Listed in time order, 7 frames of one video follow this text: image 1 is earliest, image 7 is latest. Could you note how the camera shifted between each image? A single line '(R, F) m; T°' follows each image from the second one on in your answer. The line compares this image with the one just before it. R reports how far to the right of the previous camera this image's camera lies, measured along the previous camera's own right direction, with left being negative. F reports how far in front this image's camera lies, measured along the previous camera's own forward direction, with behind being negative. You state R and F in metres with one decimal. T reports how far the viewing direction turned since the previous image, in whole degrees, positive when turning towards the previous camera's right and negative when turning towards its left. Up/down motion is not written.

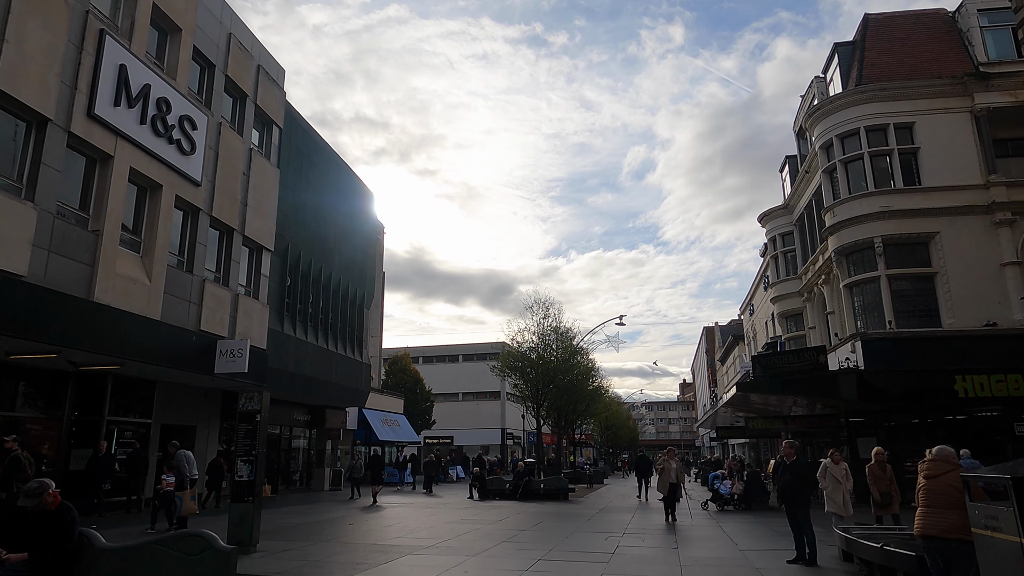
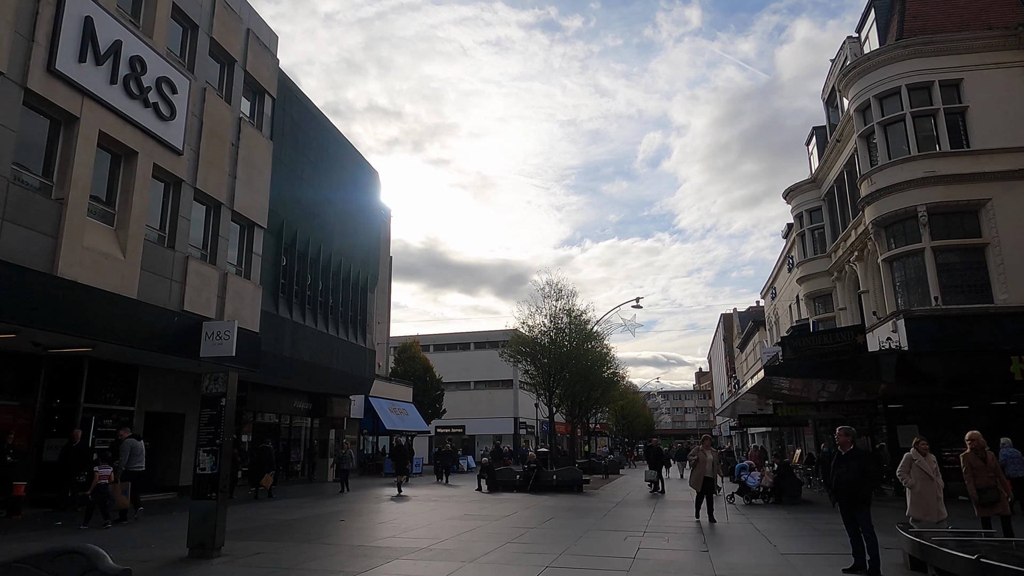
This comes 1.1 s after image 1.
(+0.2, +1.5) m; -1°
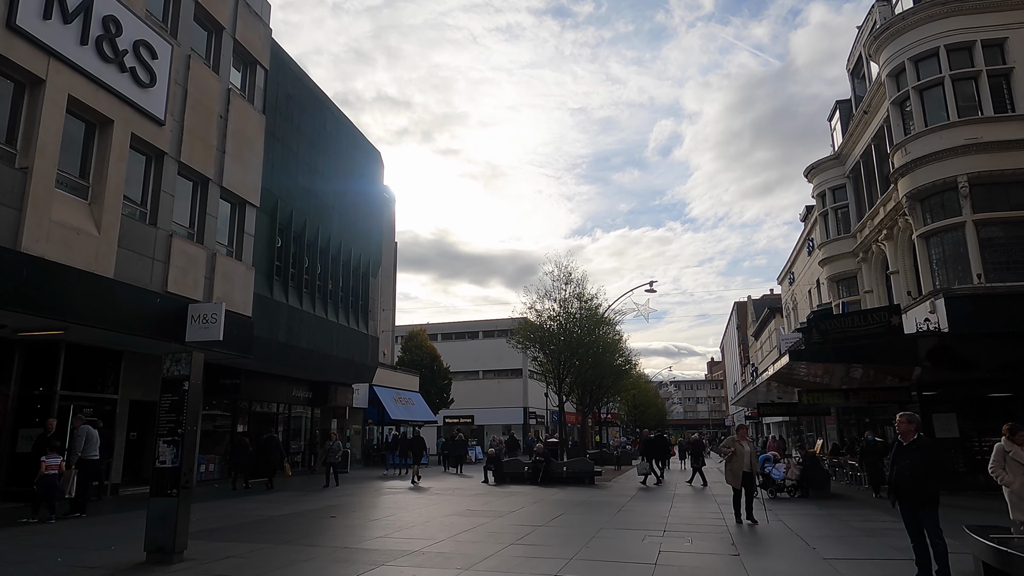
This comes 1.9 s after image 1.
(+0.1, +1.2) m; -1°
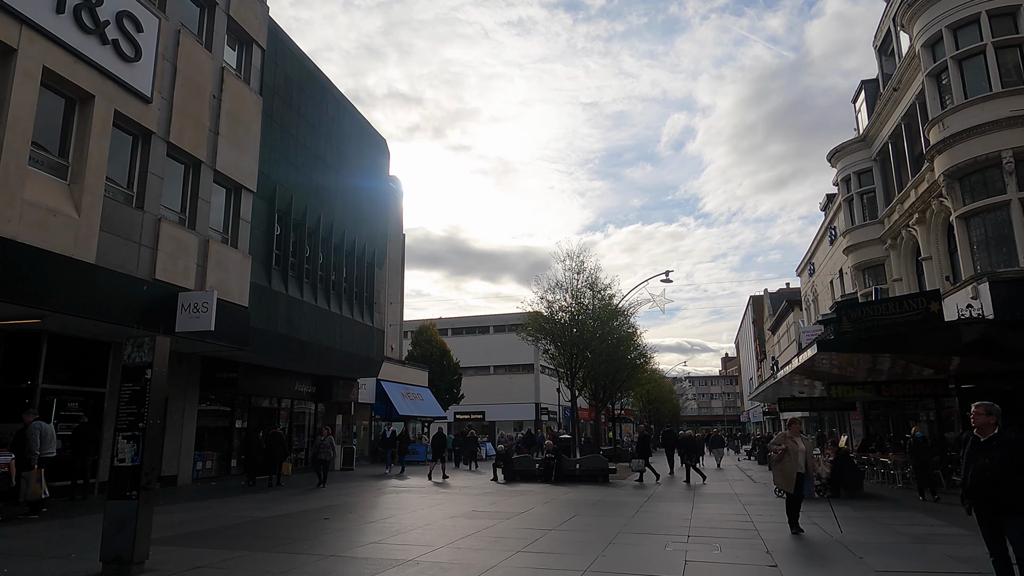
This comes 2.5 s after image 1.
(+0.1, +1.0) m; -1°
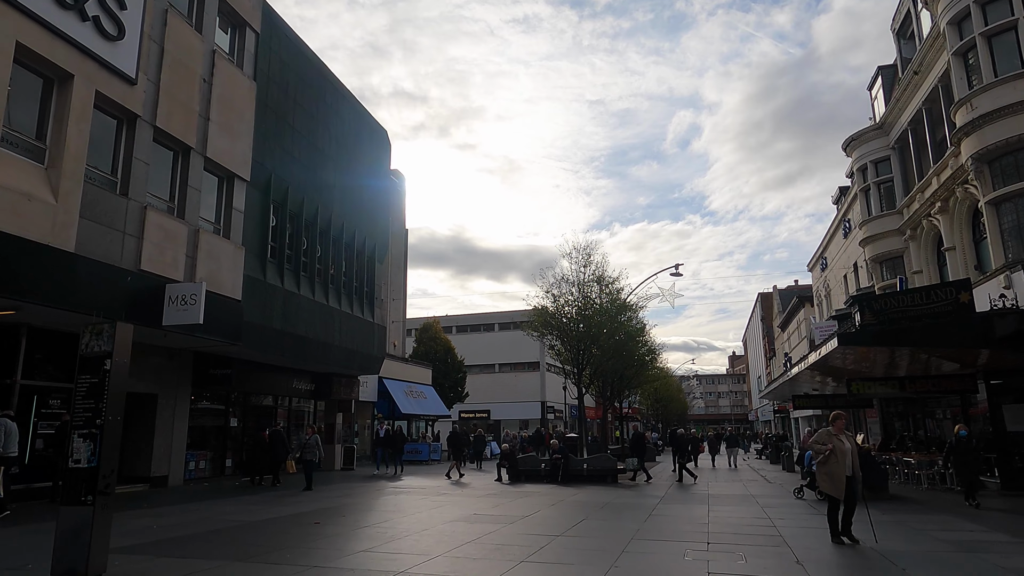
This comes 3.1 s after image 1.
(0.0, +0.8) m; 0°
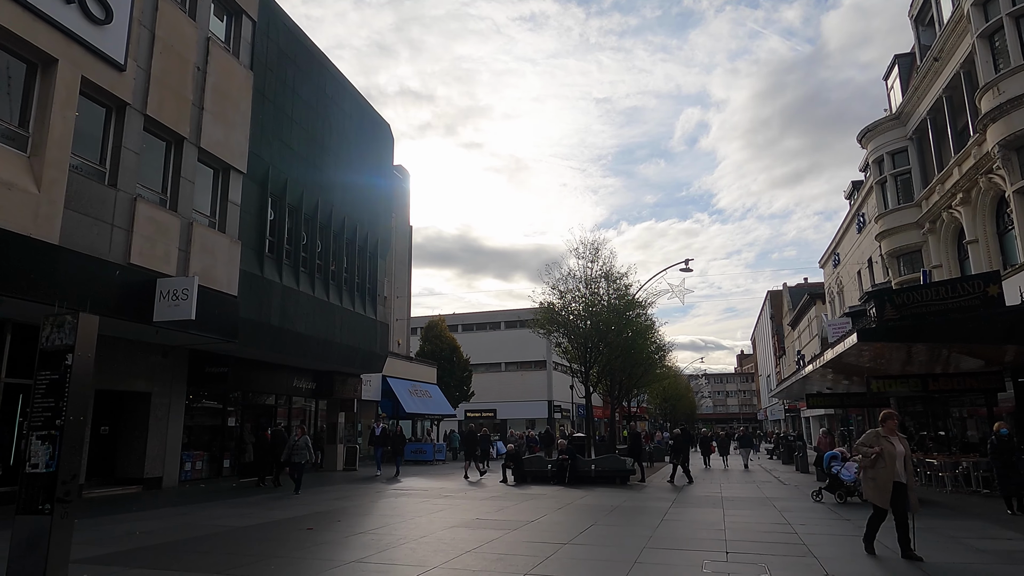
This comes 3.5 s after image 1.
(+0.1, +0.6) m; -1°
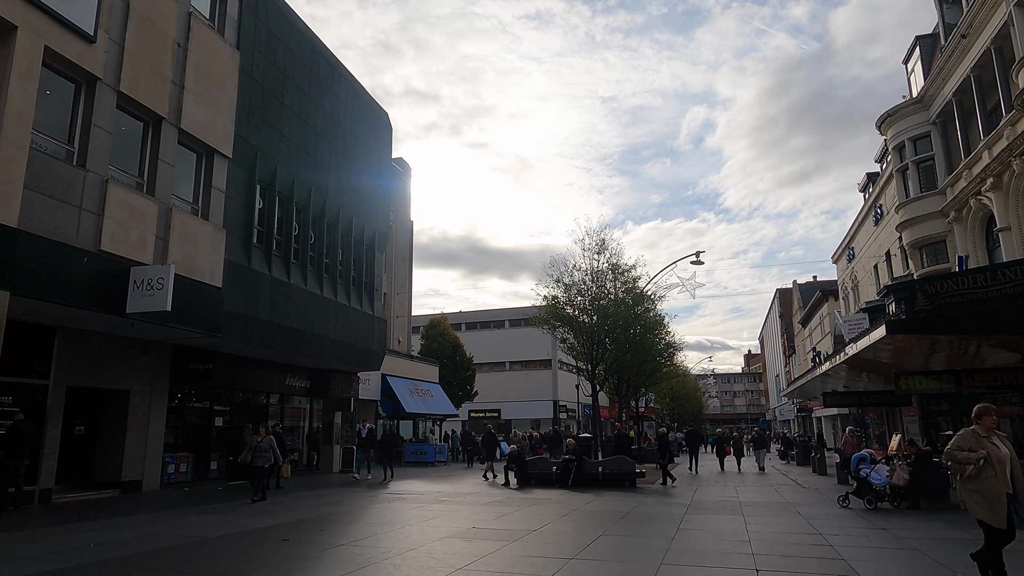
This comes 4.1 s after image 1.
(+0.1, +1.1) m; 0°
